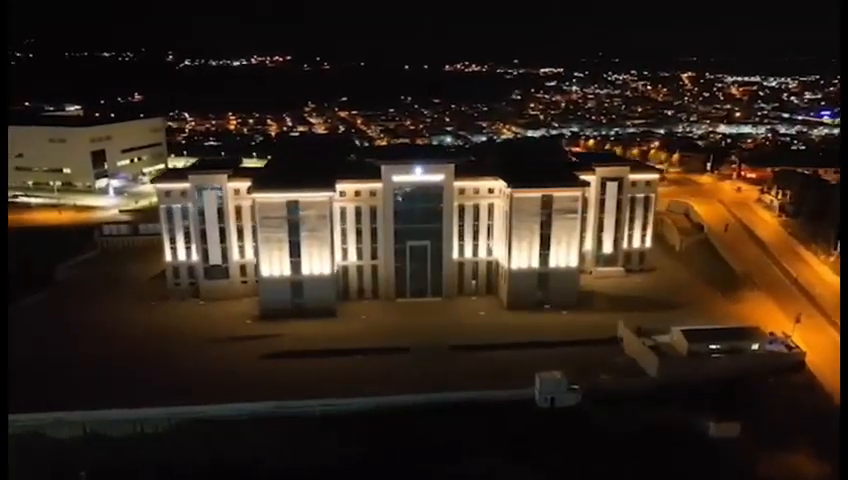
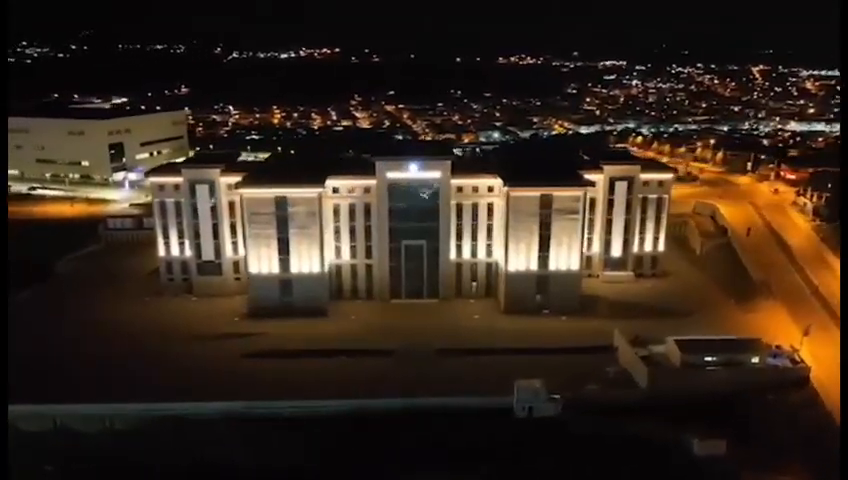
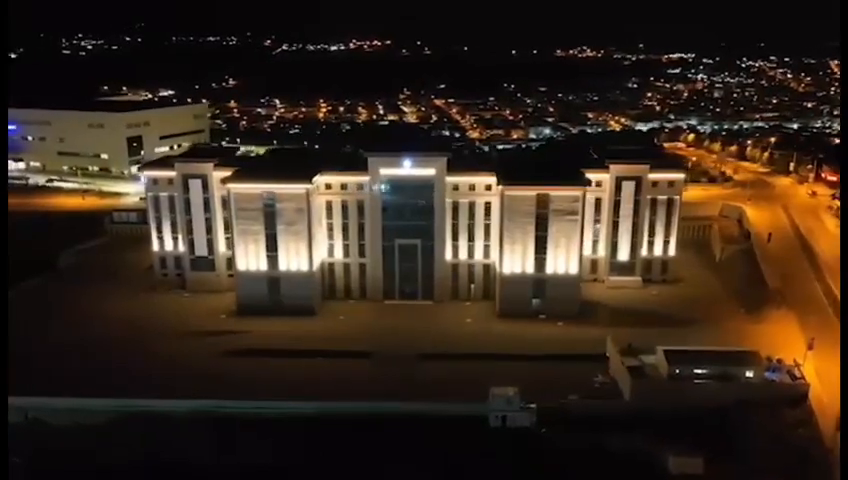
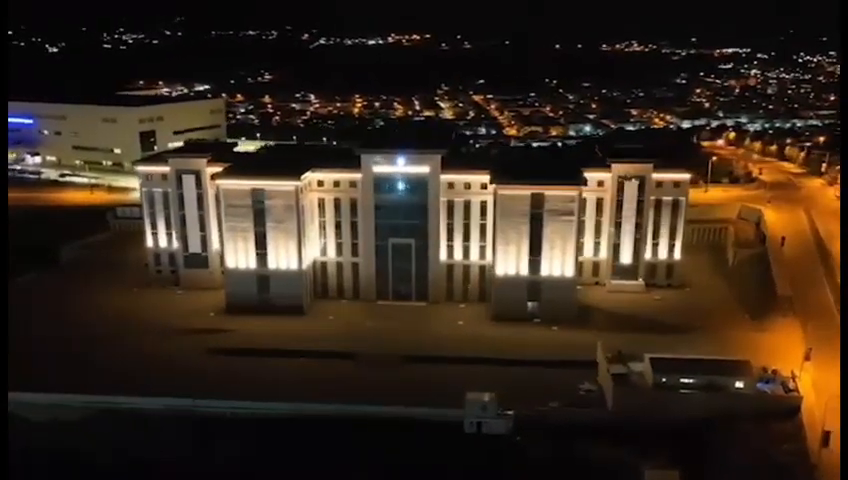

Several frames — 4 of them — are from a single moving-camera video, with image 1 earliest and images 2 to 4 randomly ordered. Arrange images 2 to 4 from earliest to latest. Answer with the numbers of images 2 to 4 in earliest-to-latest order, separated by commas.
2, 3, 4
